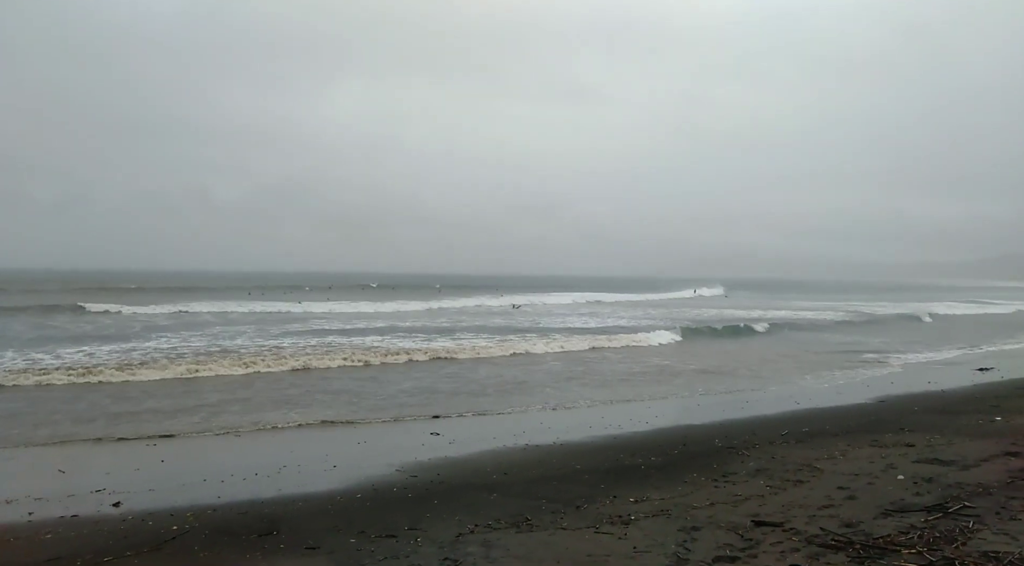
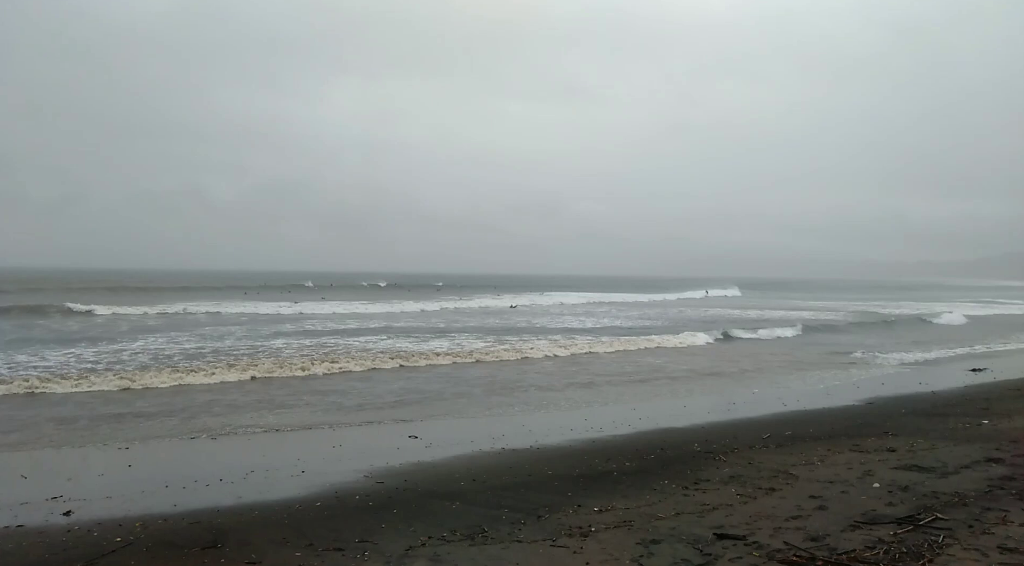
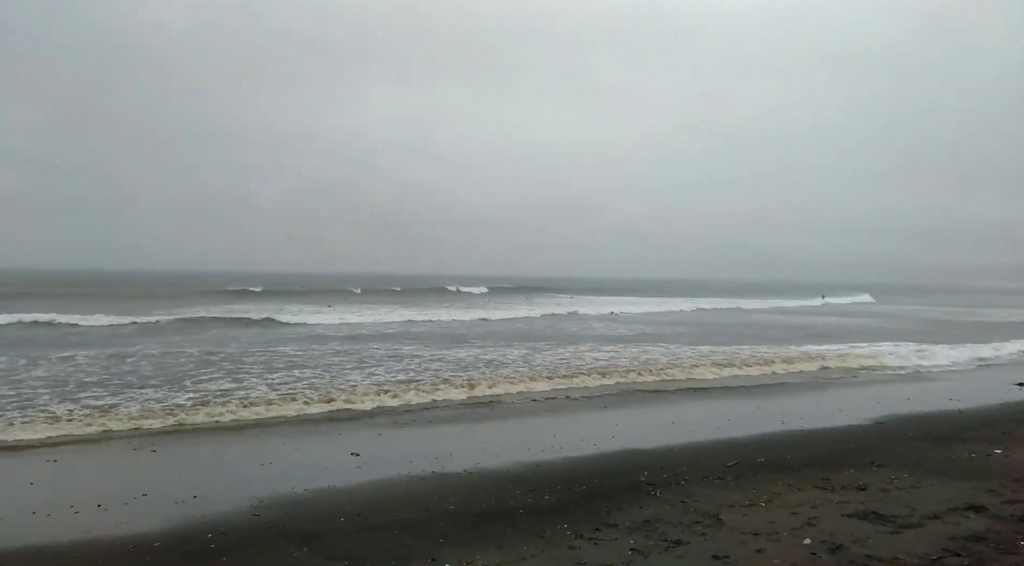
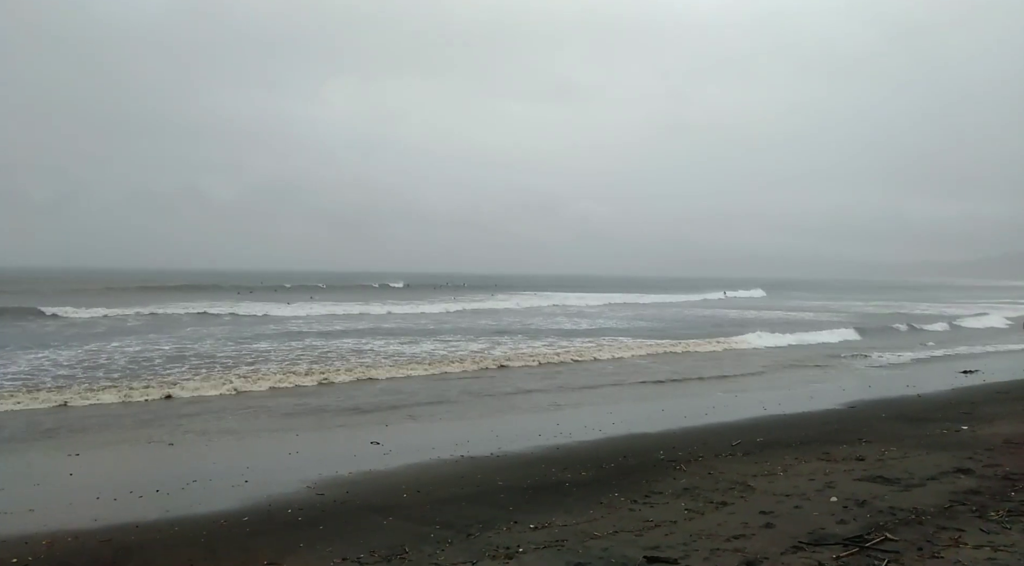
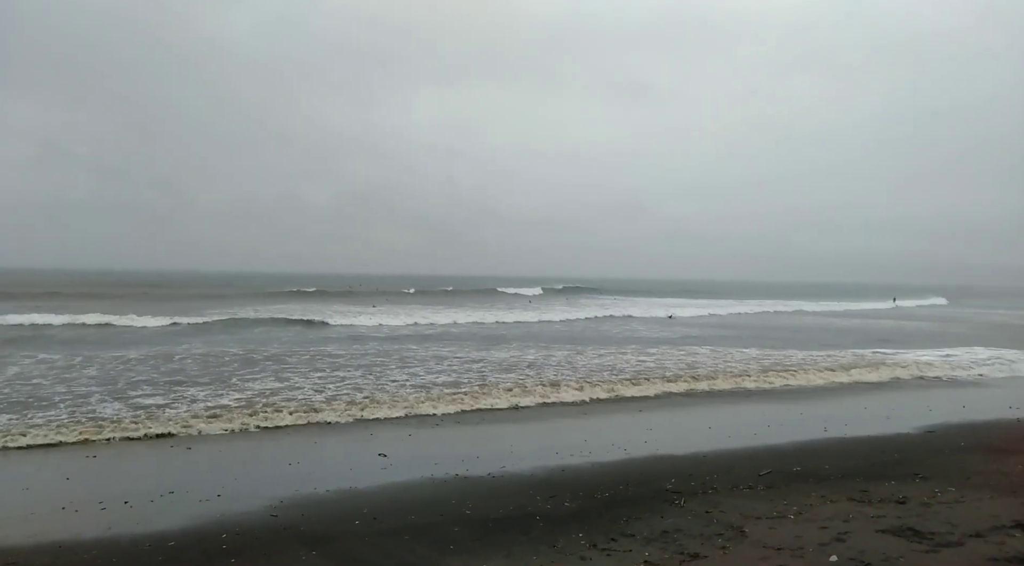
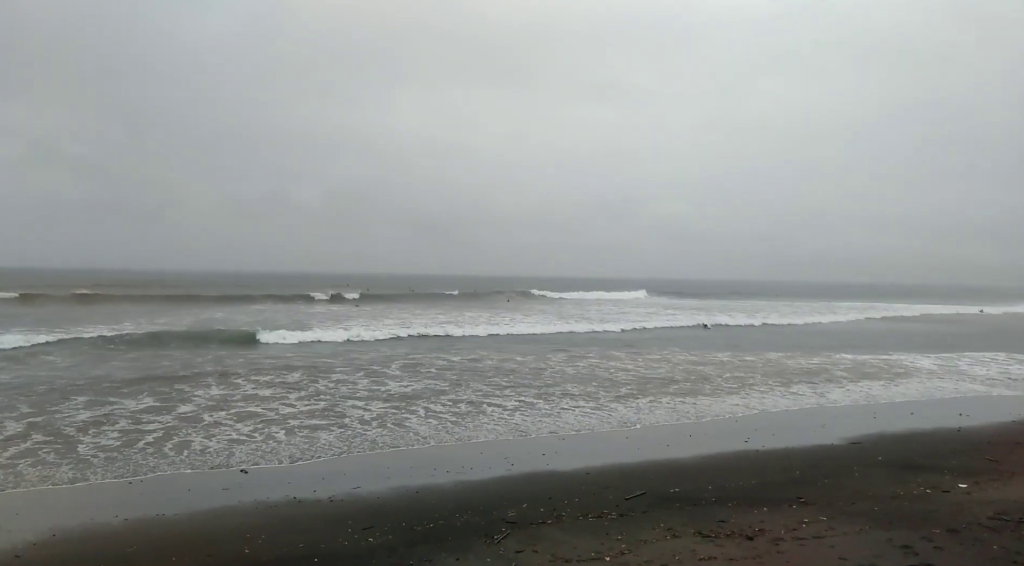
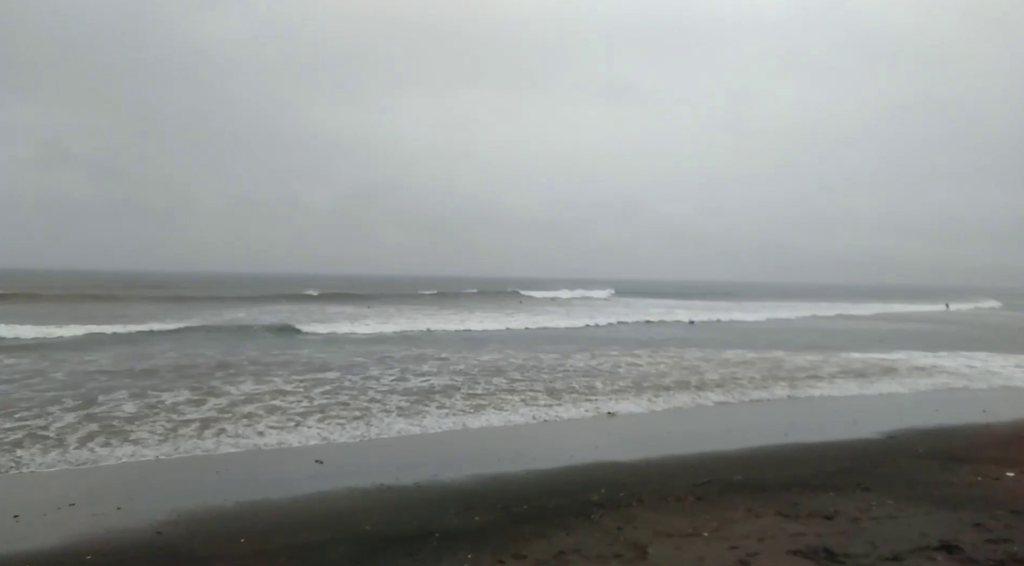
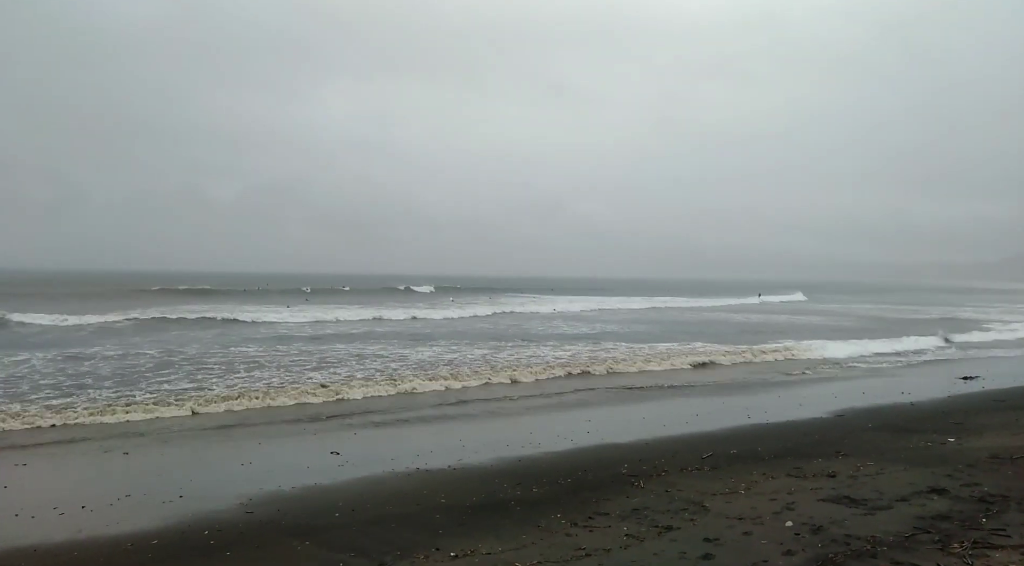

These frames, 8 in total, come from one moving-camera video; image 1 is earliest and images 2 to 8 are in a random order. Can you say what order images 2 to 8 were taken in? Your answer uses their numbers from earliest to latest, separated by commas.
2, 4, 8, 3, 5, 7, 6
